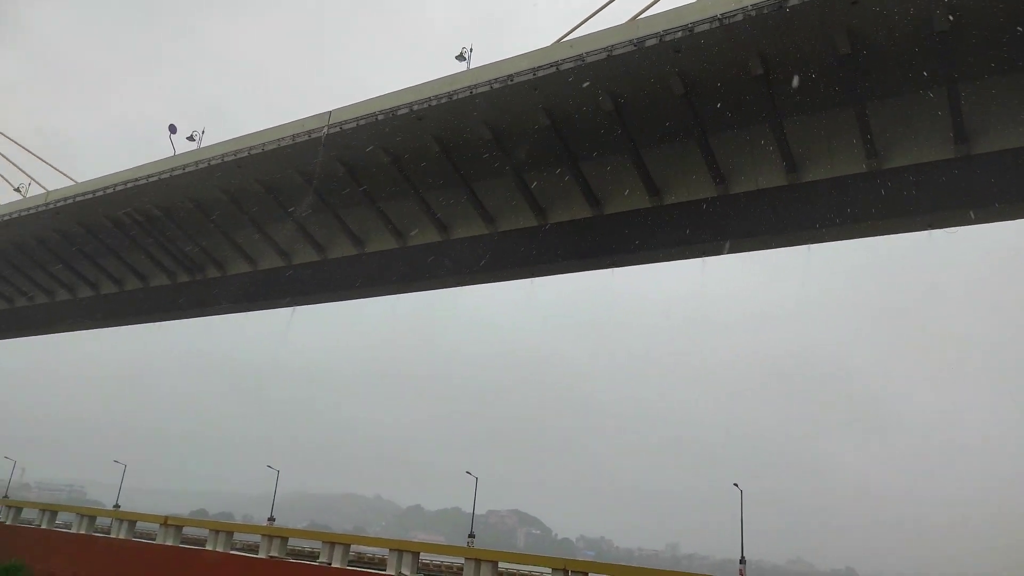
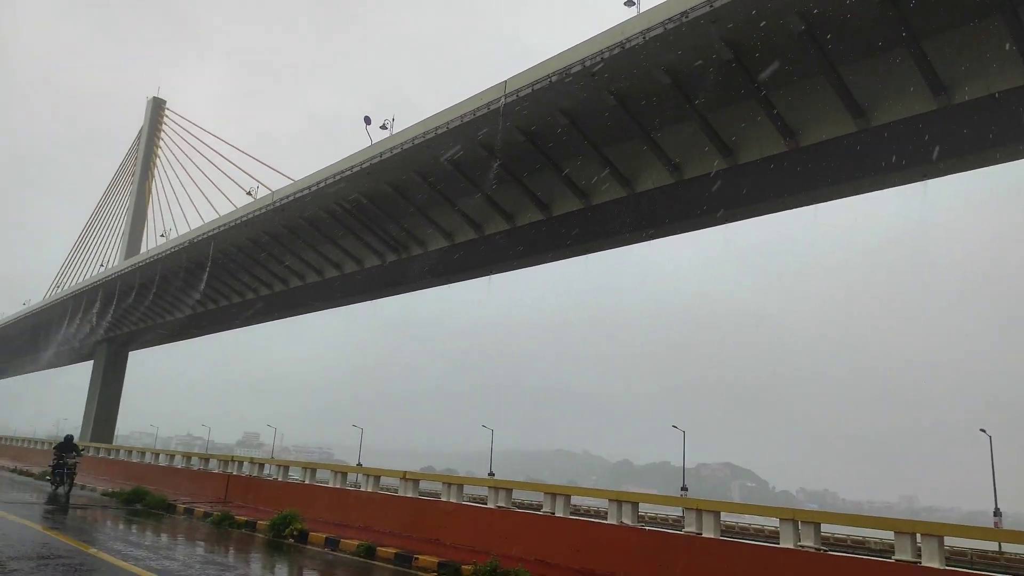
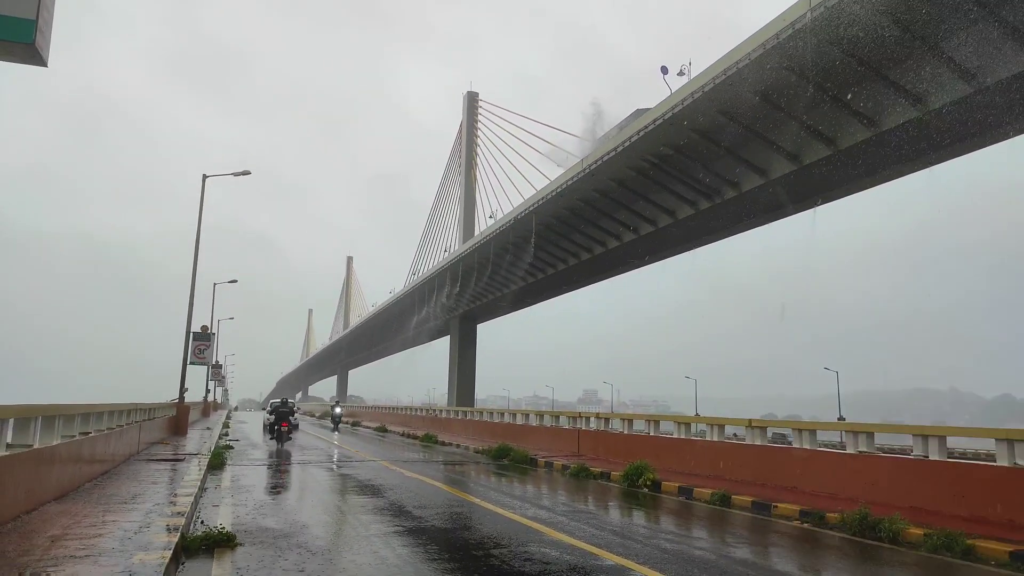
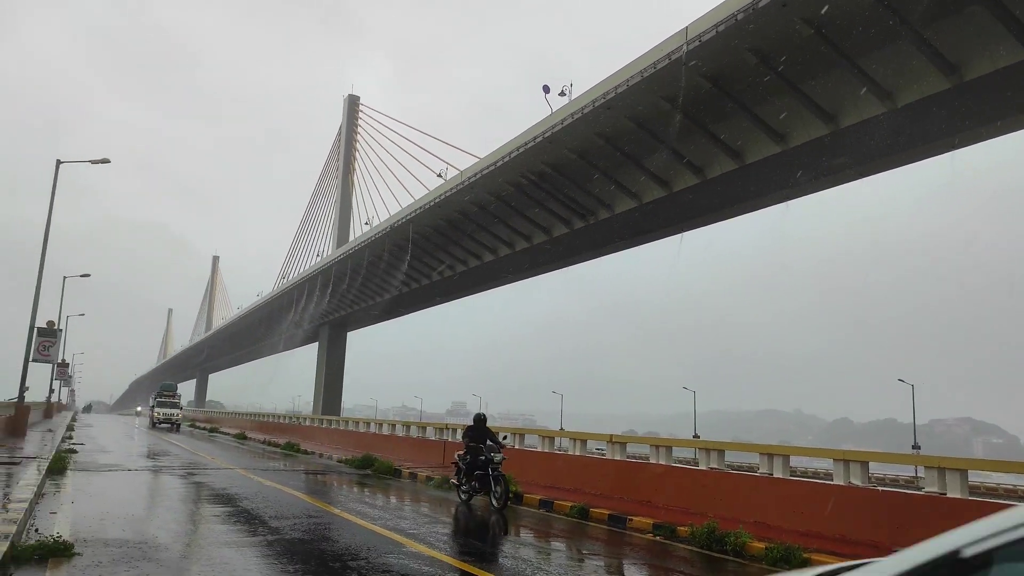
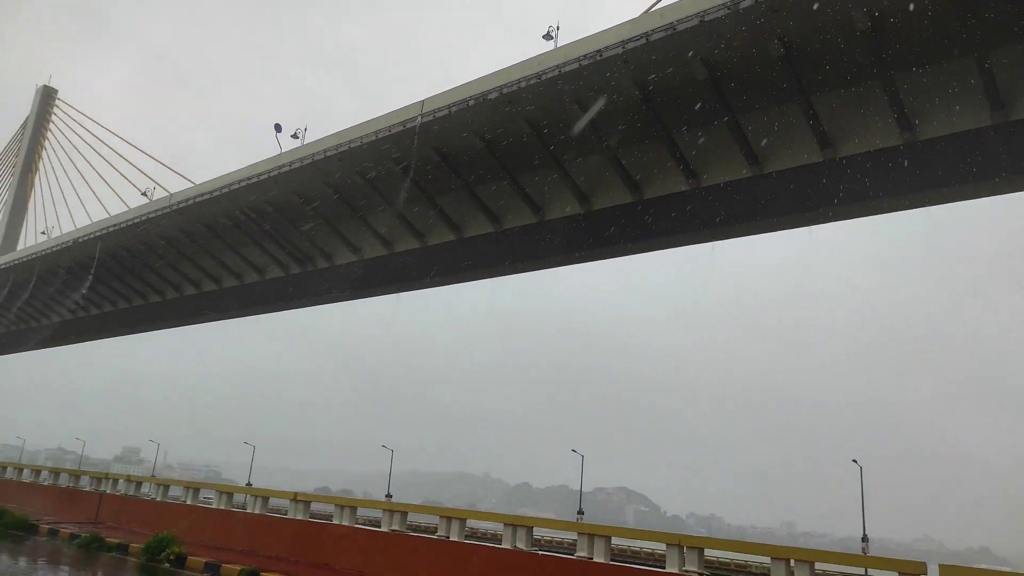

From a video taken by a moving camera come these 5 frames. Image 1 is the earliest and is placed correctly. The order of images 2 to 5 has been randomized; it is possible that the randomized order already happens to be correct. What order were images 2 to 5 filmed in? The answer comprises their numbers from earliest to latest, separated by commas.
5, 2, 4, 3
